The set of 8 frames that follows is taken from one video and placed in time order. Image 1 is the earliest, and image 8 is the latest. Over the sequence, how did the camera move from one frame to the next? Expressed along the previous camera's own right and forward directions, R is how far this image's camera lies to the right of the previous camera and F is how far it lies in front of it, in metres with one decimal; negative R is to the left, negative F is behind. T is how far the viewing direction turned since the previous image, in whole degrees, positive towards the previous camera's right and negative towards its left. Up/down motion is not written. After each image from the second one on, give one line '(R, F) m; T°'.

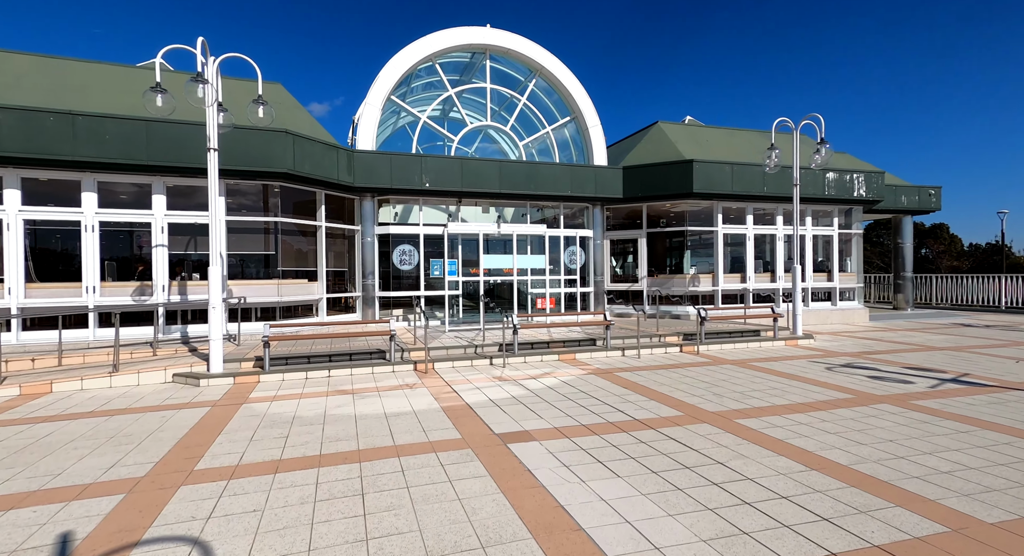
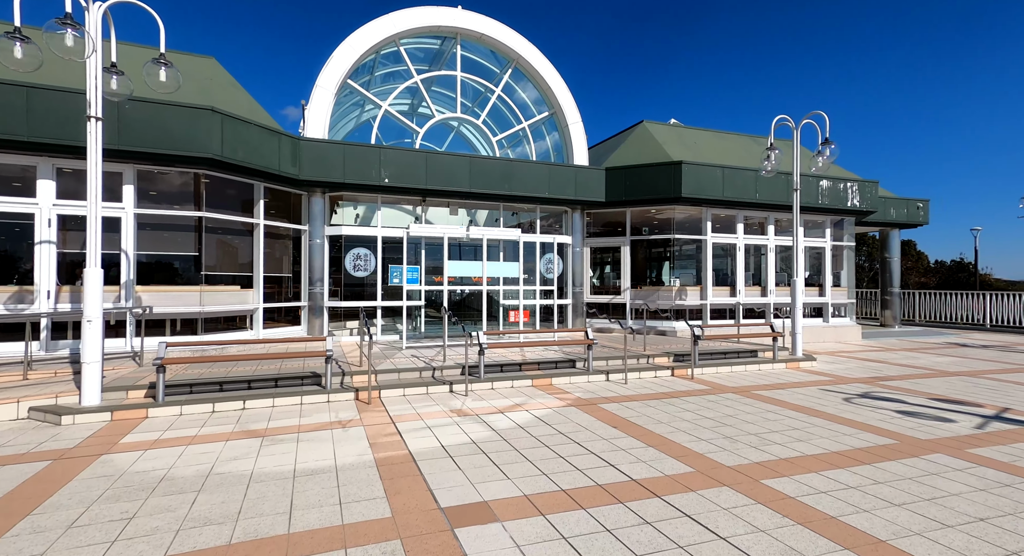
(+0.1, +1.4) m; +2°
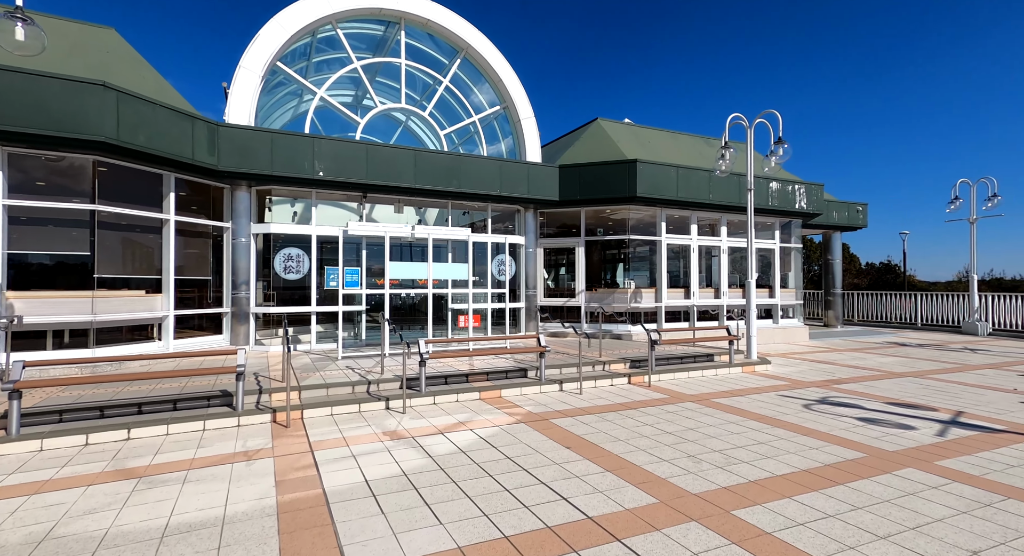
(+0.1, +0.7) m; +5°
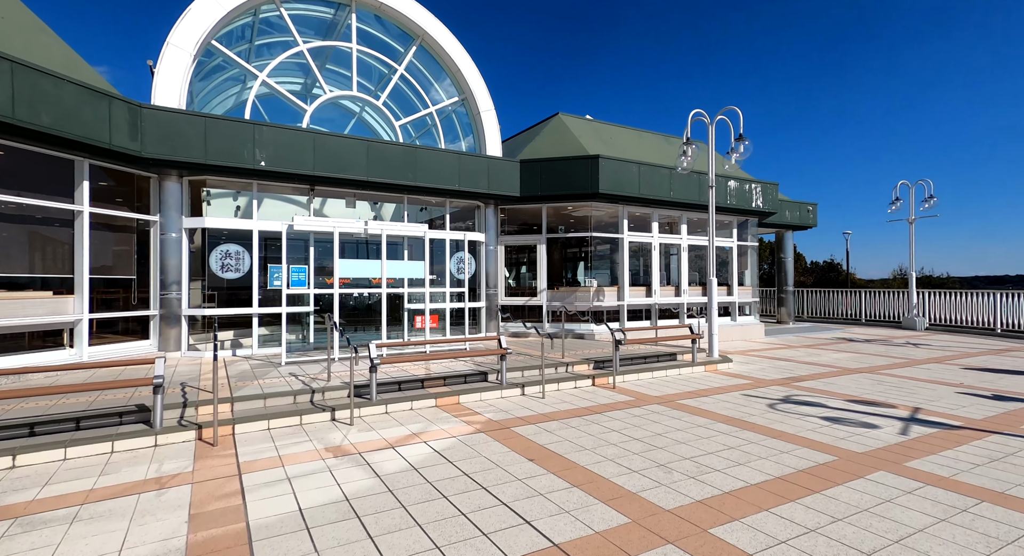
(0.0, +0.4) m; +4°
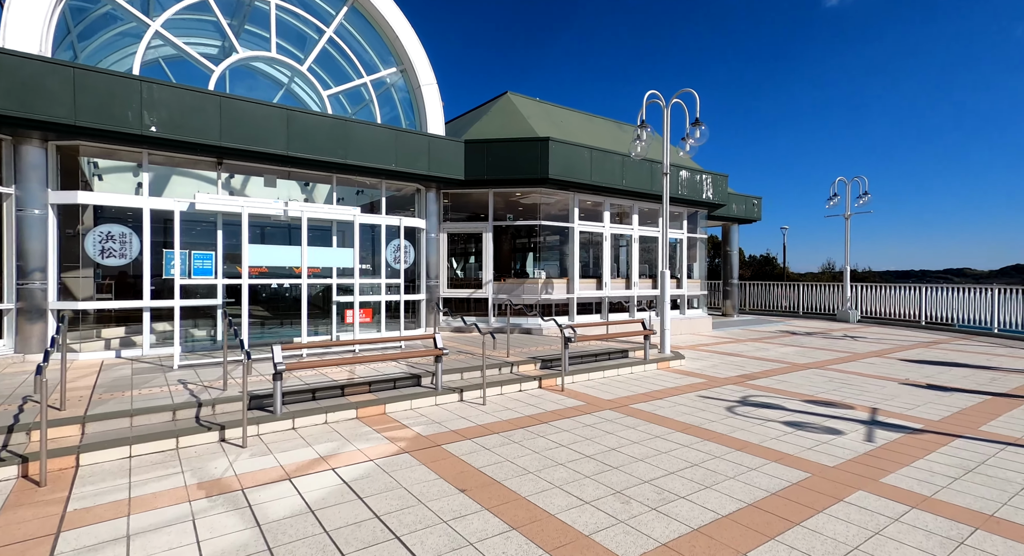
(+0.2, +0.9) m; +5°
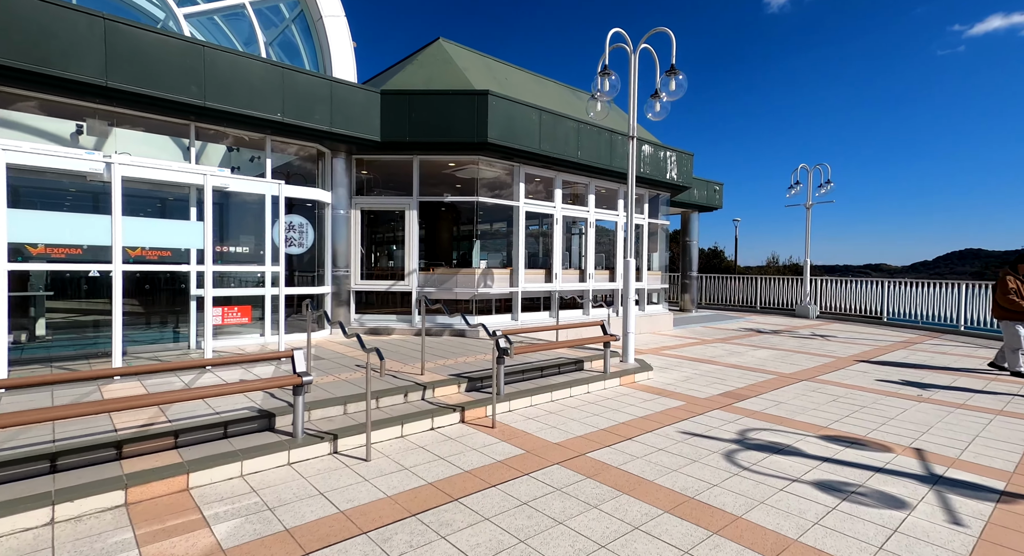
(+0.4, +2.3) m; +5°
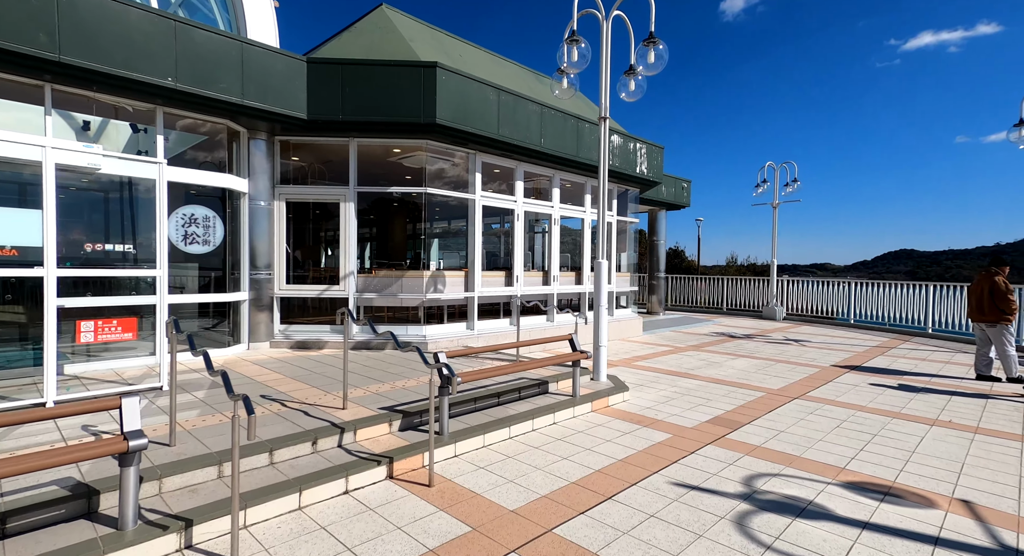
(+0.2, +1.3) m; +4°
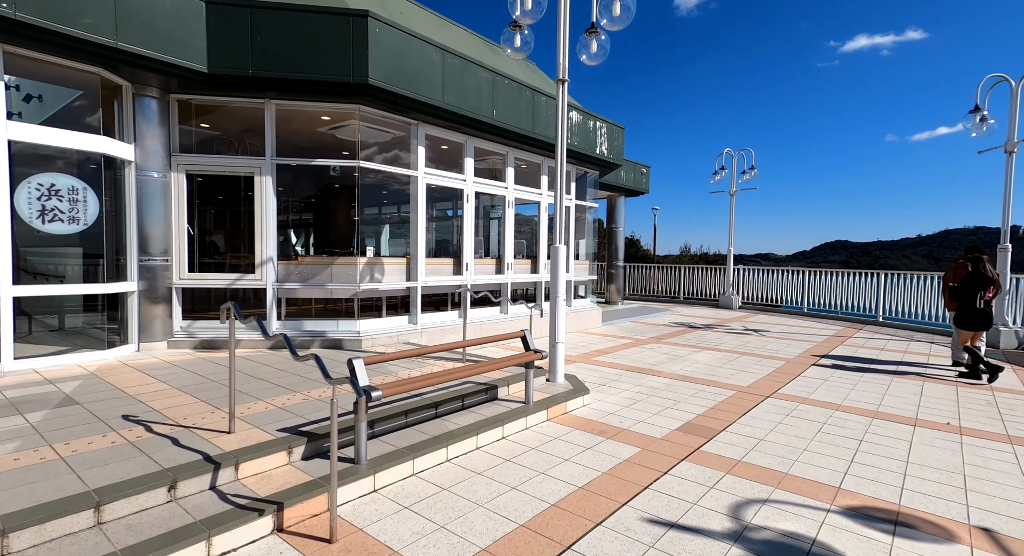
(+0.2, +1.0) m; +5°
